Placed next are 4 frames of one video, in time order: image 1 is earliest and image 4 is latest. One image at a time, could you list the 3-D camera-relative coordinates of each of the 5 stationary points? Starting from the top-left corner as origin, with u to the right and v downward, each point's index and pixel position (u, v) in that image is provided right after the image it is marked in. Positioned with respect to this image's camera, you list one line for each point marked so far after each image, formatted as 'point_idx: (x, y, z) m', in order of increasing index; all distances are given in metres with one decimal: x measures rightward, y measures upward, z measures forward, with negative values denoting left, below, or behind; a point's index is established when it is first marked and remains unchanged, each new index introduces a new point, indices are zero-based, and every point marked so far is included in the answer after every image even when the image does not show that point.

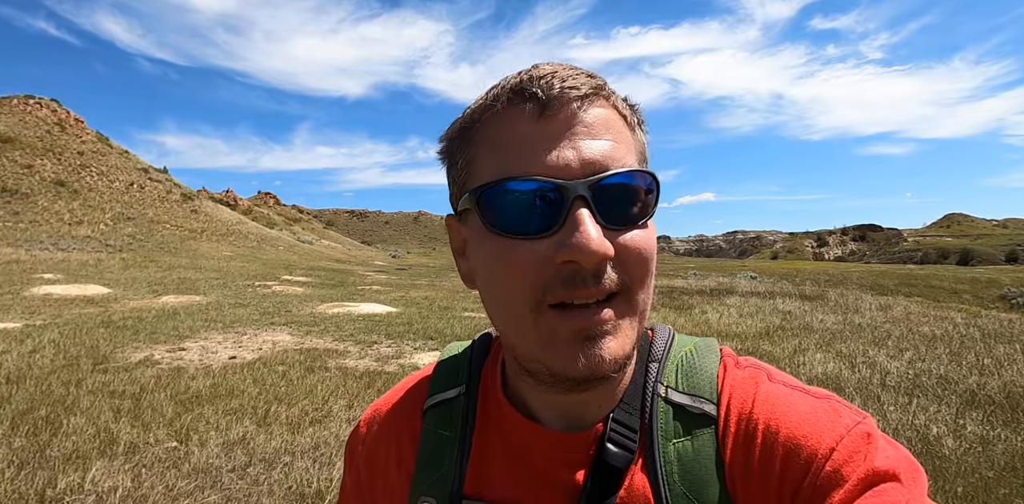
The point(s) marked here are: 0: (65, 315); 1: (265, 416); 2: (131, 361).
0: (-8.9, -1.3, +10.3) m
1: (-1.8, -1.2, +3.8) m
2: (-4.3, -1.2, +5.9) m
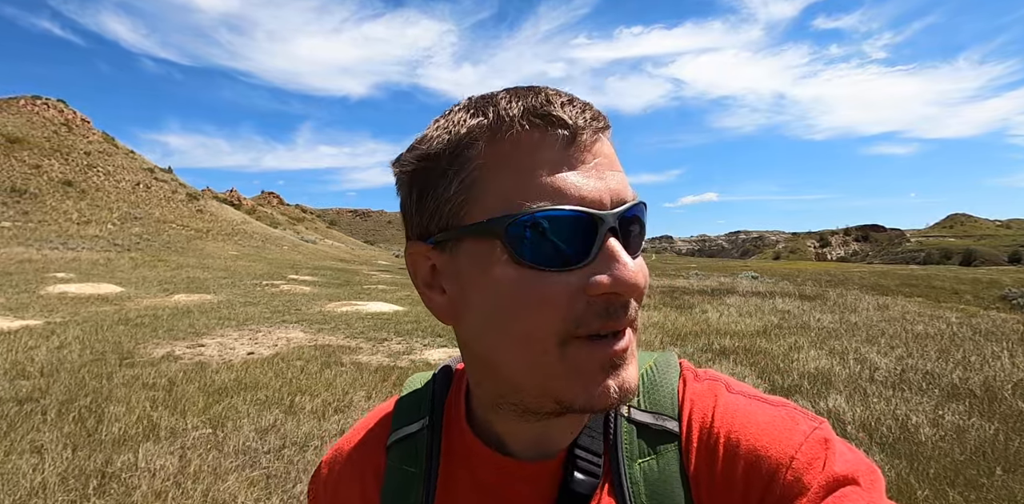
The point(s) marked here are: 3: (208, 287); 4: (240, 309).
0: (-8.8, -1.3, +10.6) m
1: (-1.7, -1.2, +4.0) m
2: (-4.2, -1.2, +6.2) m
3: (-9.9, -1.1, +16.8) m
4: (-6.0, -1.3, +11.3) m
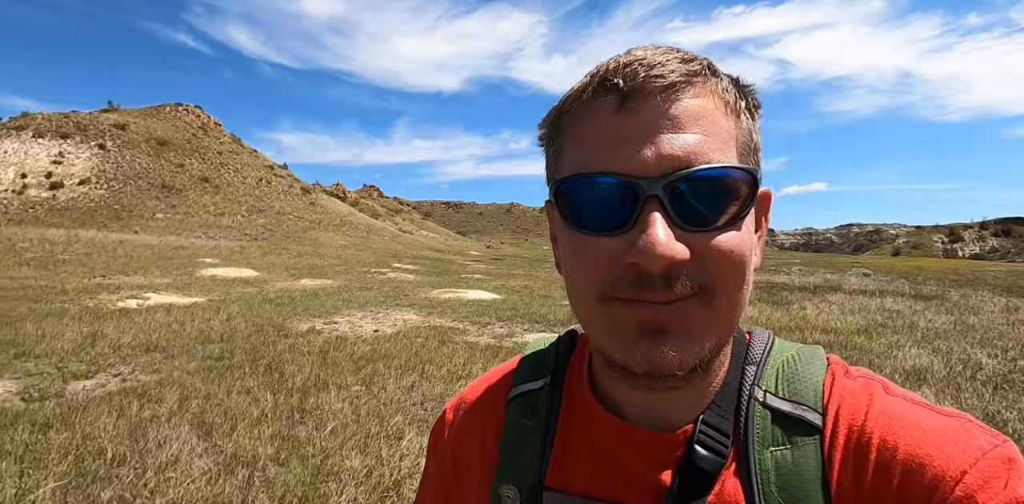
0: (-6.8, -1.0, +12.5) m
1: (-0.8, -1.1, +4.8) m
2: (-3.0, -1.1, +7.4) m
3: (-6.8, -0.8, +18.8) m
4: (-3.8, -1.0, +12.8) m
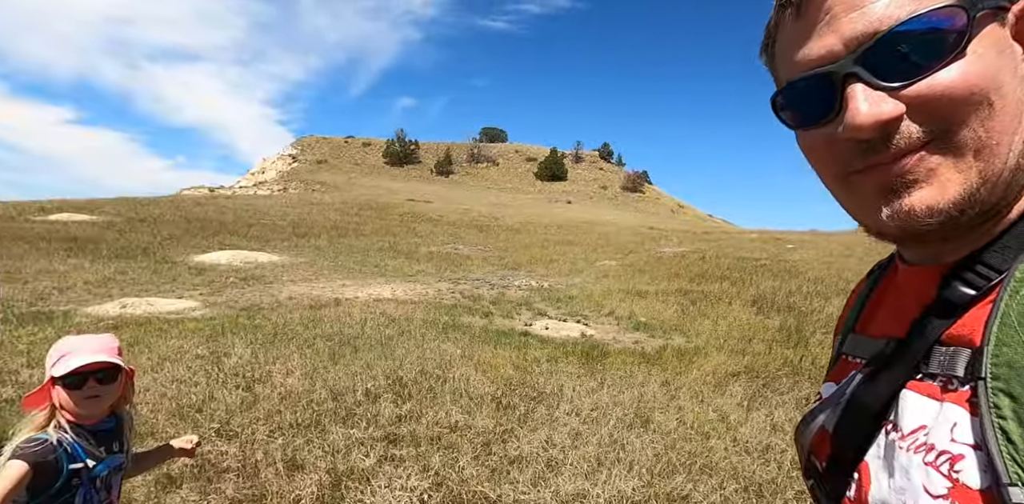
0: (+14.4, -1.4, +5.0) m
1: (+5.9, -1.3, +0.4) m
2: (+8.7, -1.3, +2.1) m
3: (+20.6, -1.4, +4.0) m
4: (+14.2, -1.4, +2.1) m
